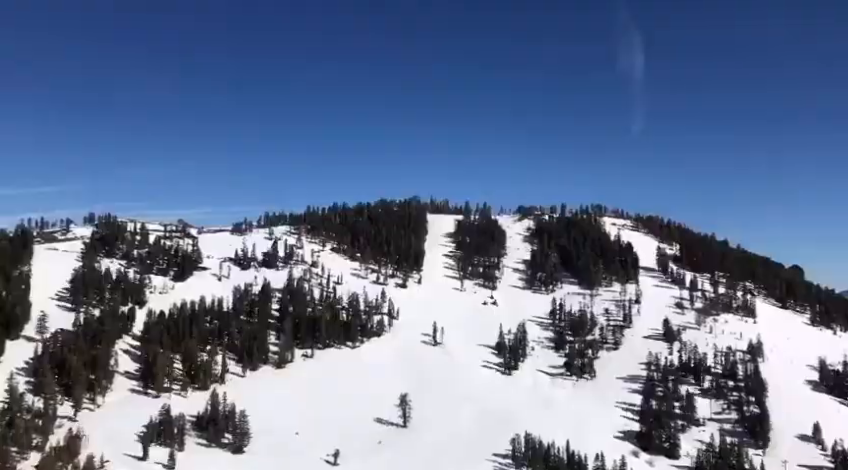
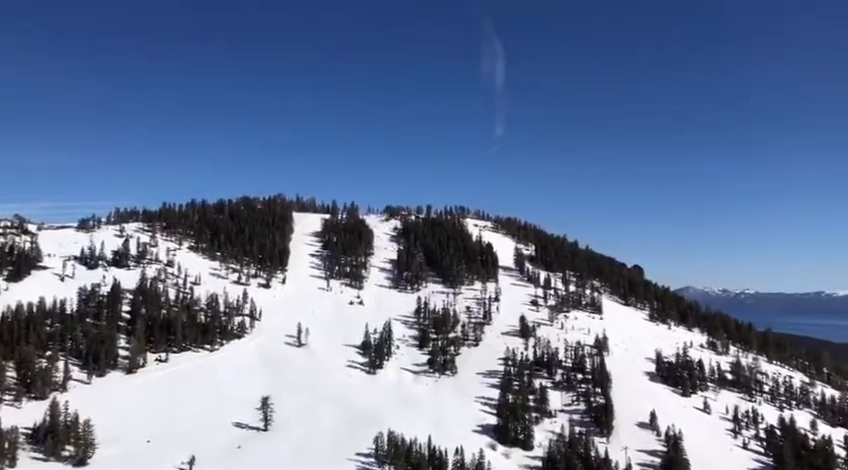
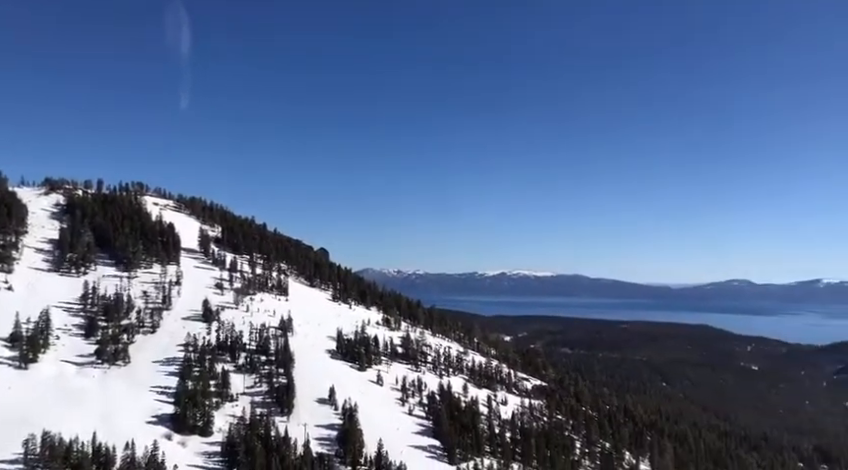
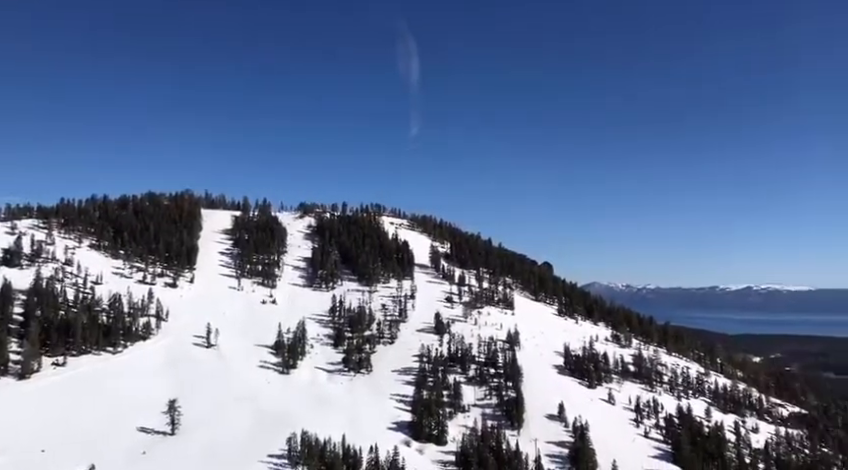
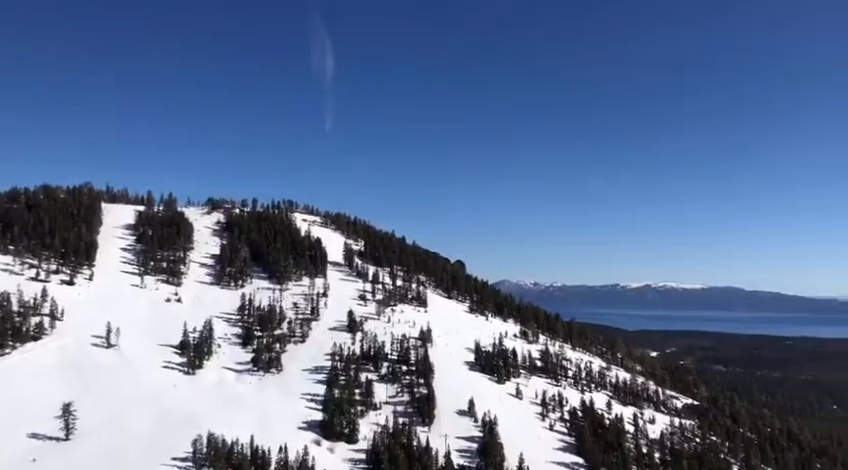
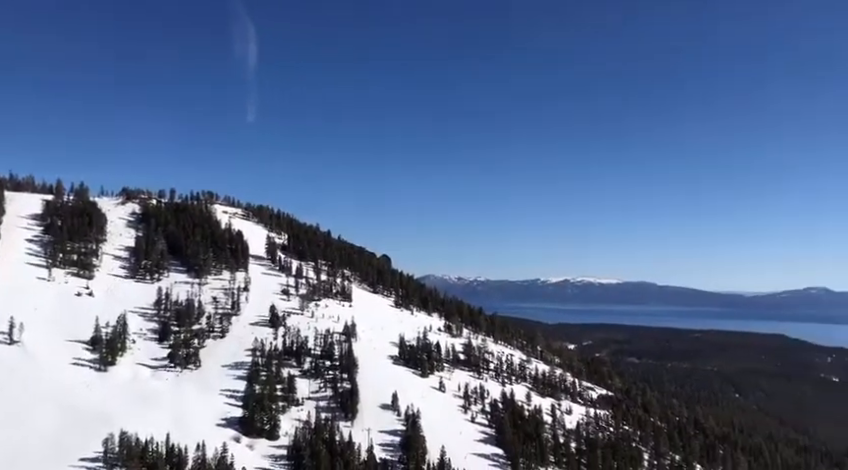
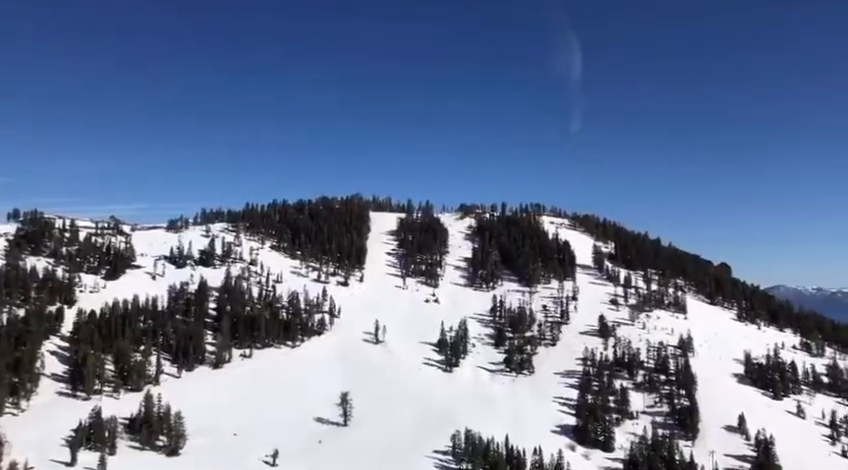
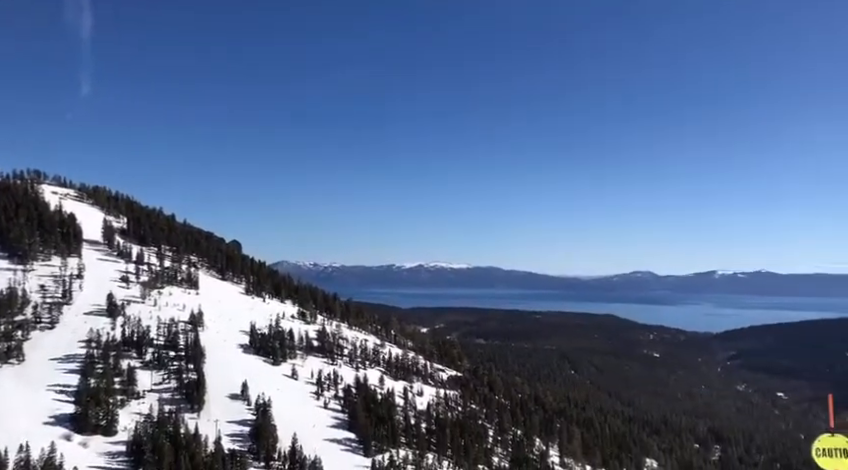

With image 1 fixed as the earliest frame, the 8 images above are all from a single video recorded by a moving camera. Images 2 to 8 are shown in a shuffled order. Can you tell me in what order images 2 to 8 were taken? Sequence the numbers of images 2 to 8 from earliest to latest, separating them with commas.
7, 2, 4, 5, 6, 3, 8
